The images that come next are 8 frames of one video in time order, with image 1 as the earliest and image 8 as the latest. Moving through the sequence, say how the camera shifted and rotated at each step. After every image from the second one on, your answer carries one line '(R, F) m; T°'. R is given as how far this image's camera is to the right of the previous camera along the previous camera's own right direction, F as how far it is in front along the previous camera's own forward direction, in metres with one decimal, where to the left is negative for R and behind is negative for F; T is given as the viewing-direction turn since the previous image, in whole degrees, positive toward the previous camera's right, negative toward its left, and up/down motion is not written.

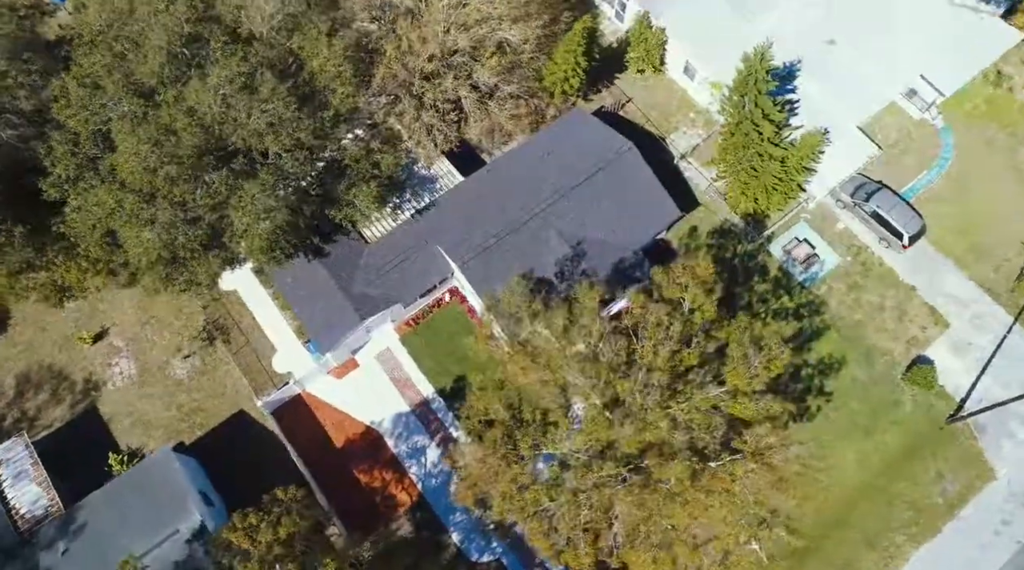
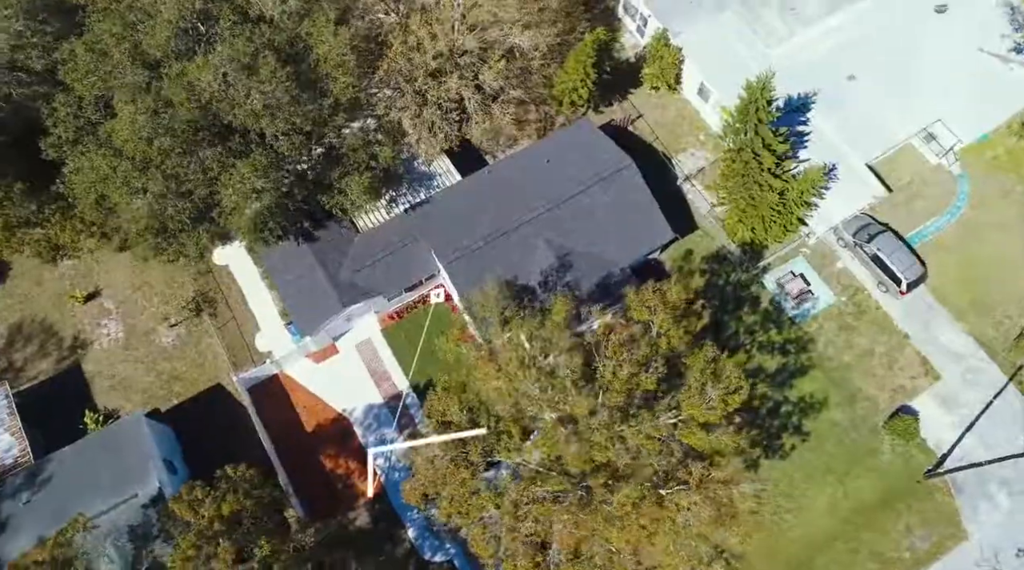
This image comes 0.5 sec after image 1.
(+2.9, +0.1) m; -3°
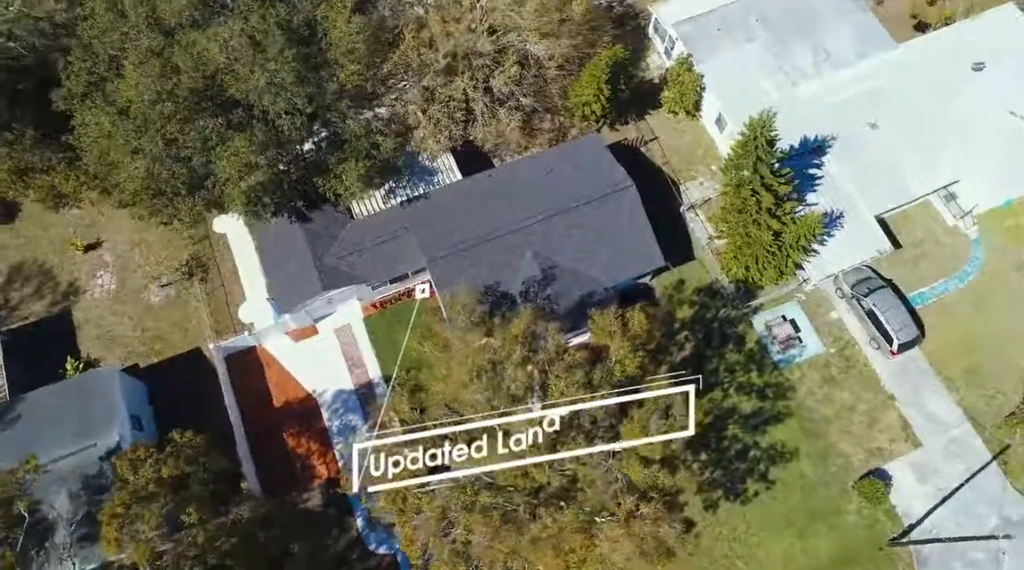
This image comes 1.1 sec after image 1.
(+3.4, +0.3) m; -4°
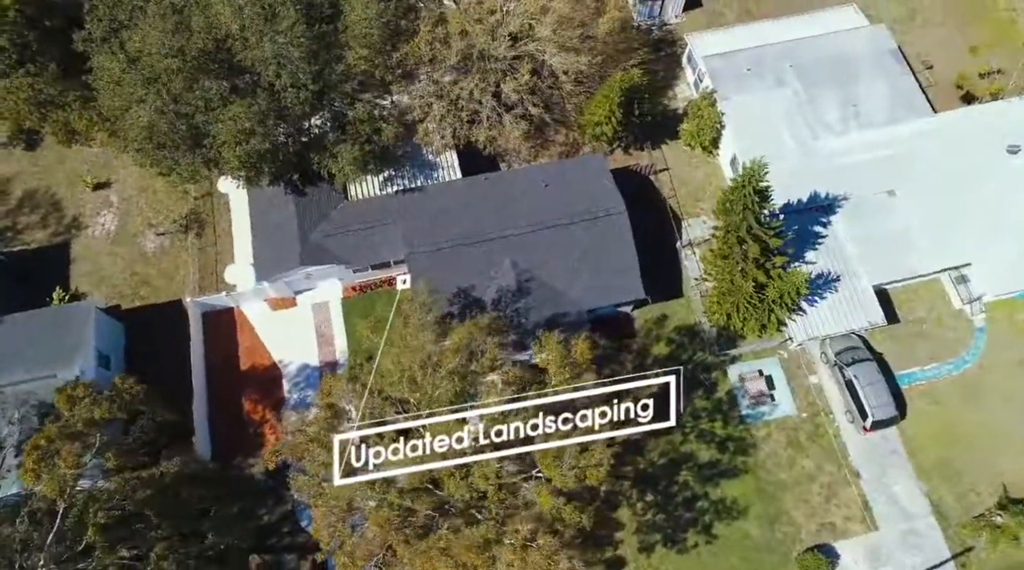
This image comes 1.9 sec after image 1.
(+4.4, +0.5) m; -5°
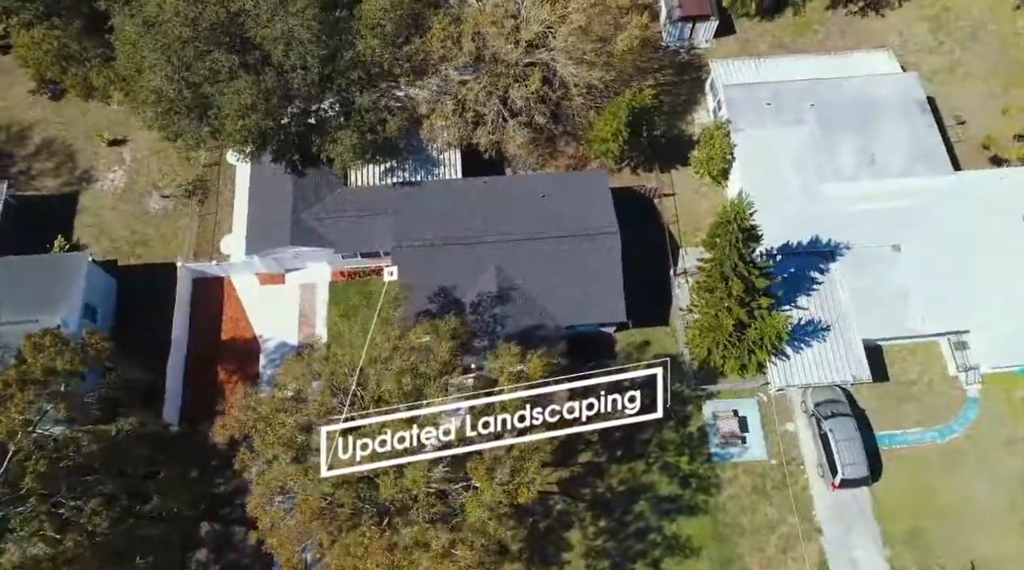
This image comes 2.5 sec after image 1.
(+3.3, +0.4) m; -4°
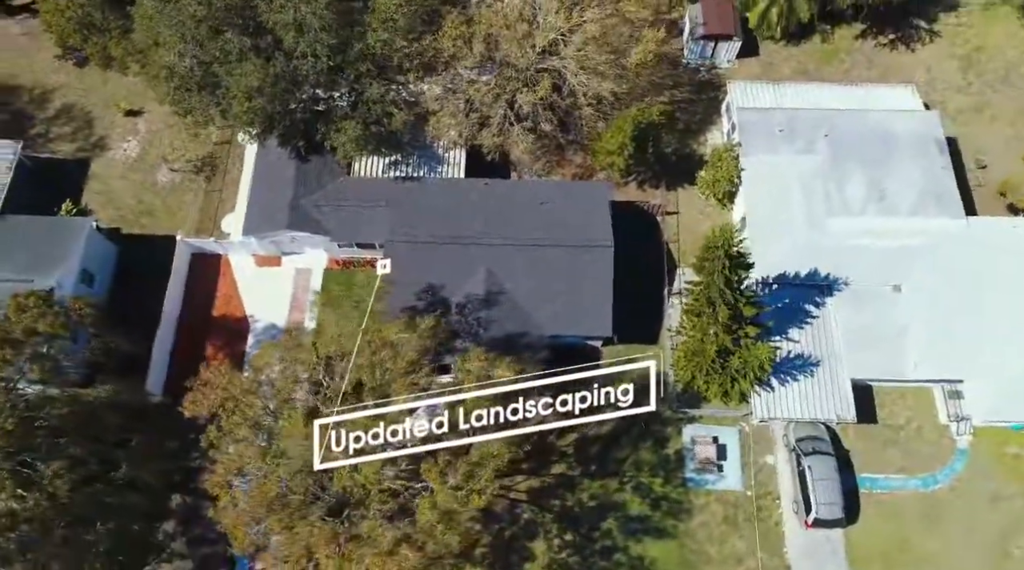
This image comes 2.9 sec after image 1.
(+2.4, +0.2) m; -3°
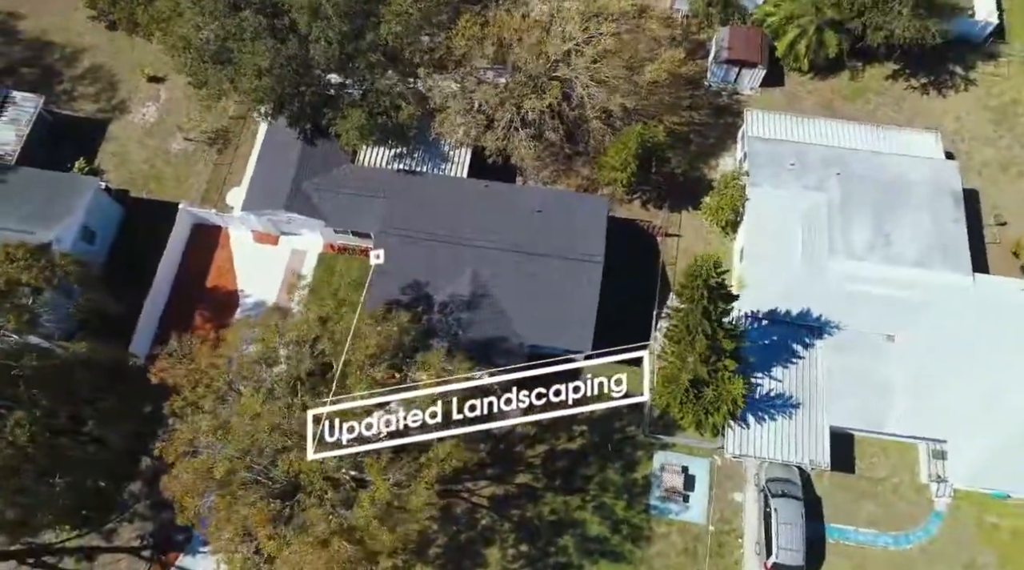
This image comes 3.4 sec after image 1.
(+2.9, +0.3) m; -3°
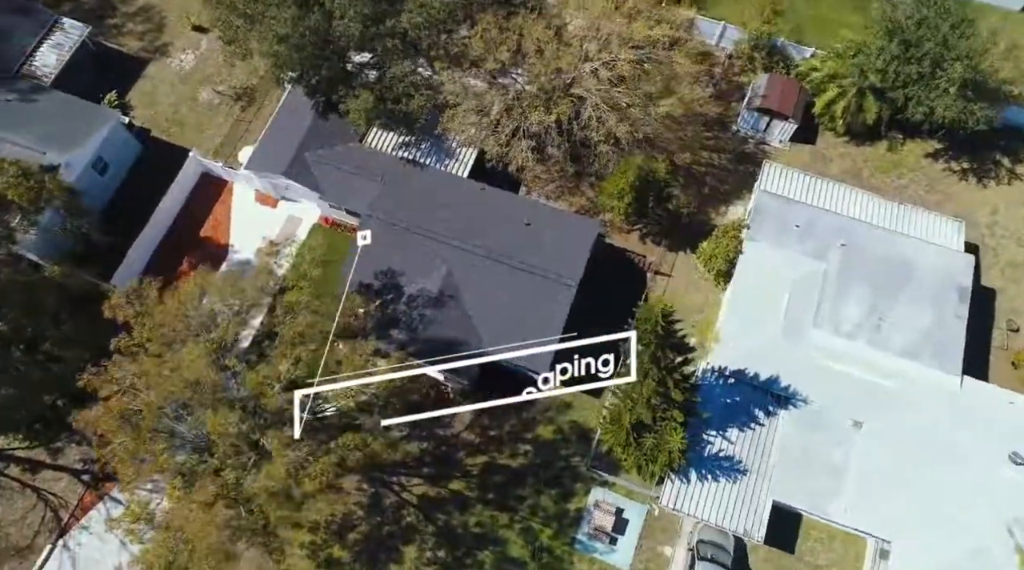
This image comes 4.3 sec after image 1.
(+5.1, +0.7) m; -6°
